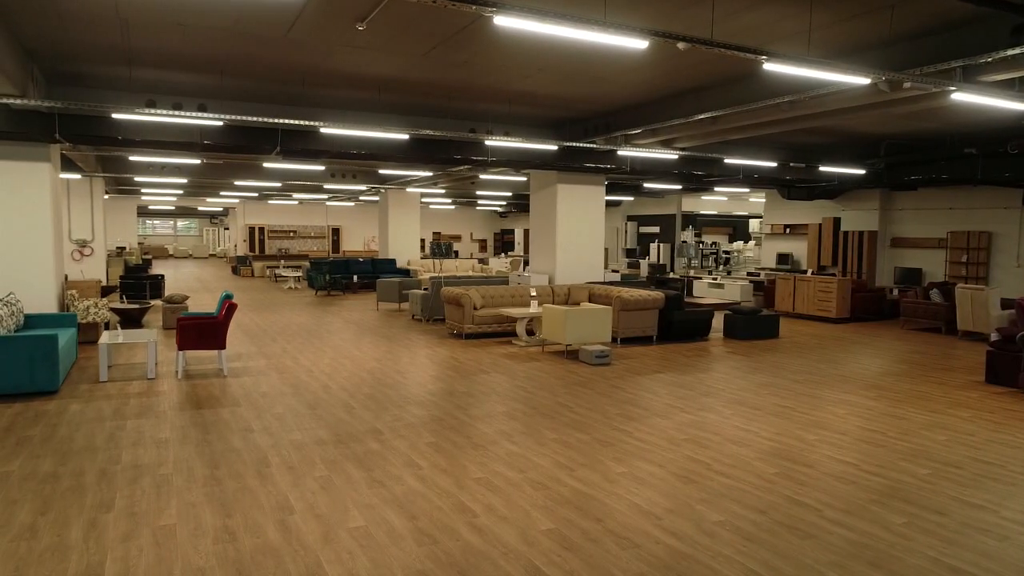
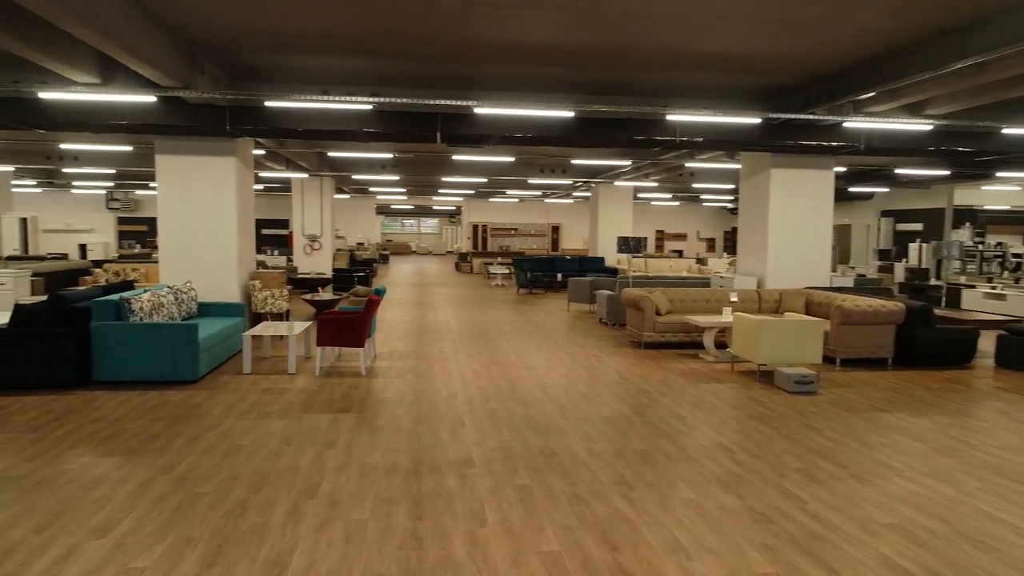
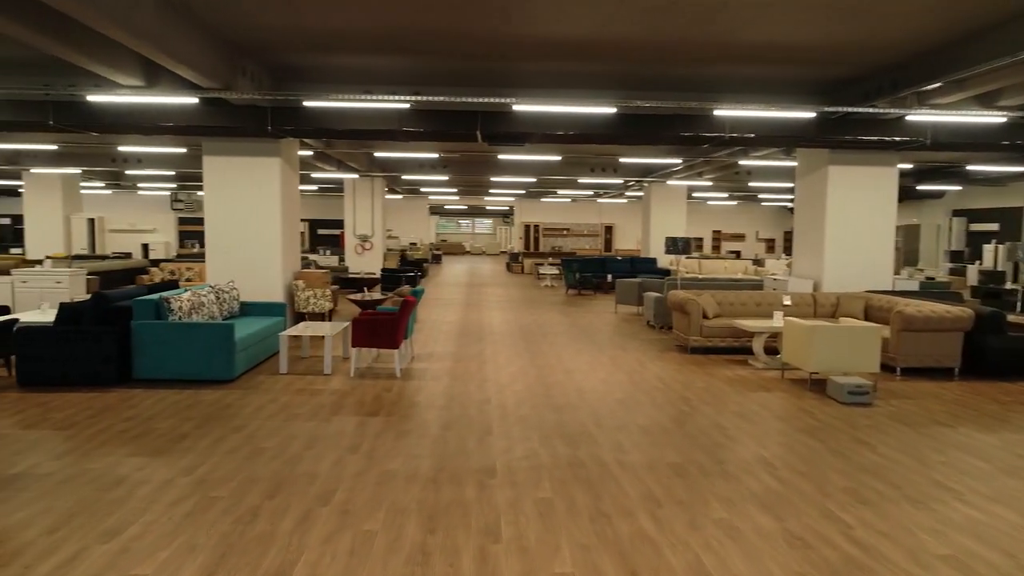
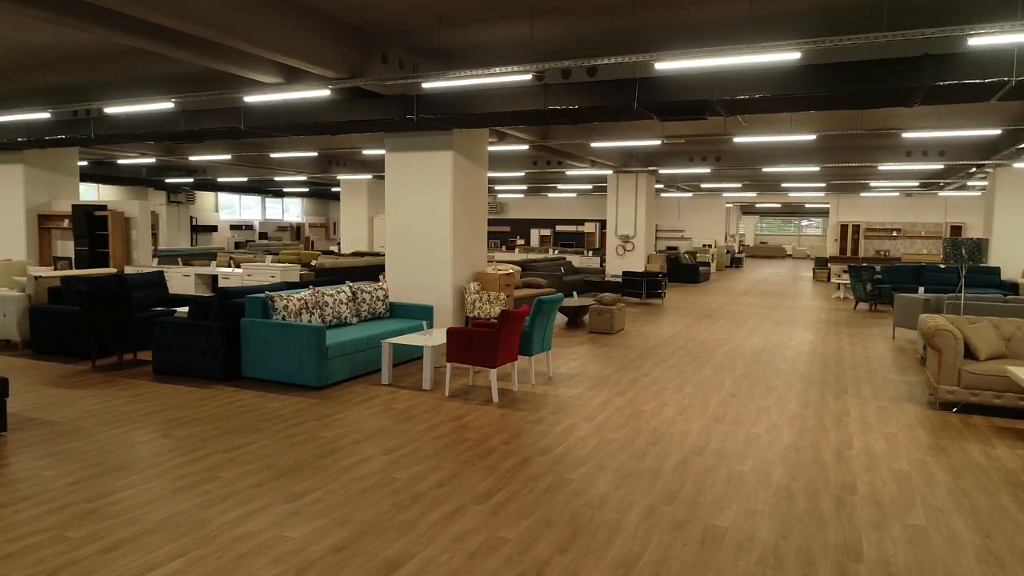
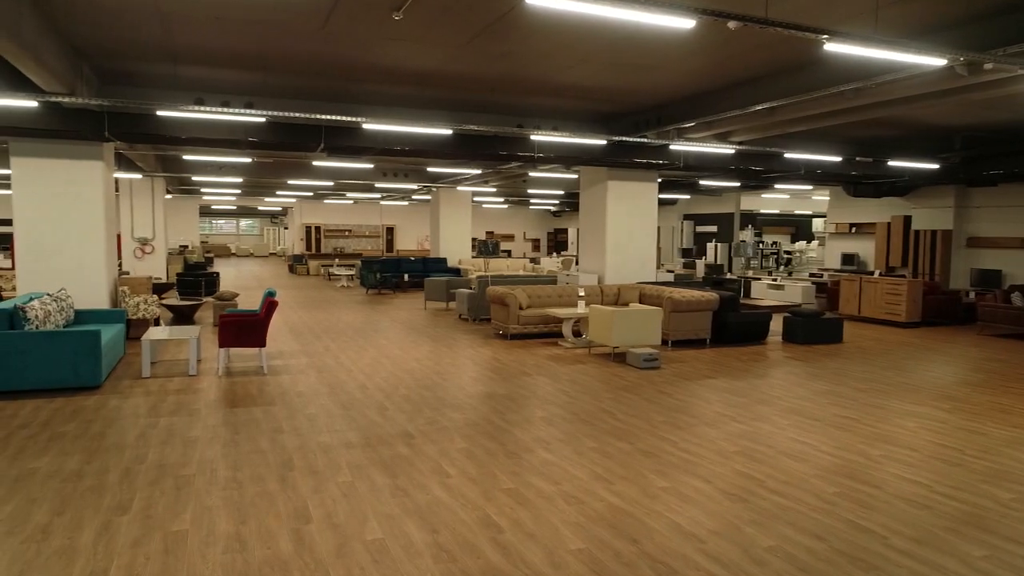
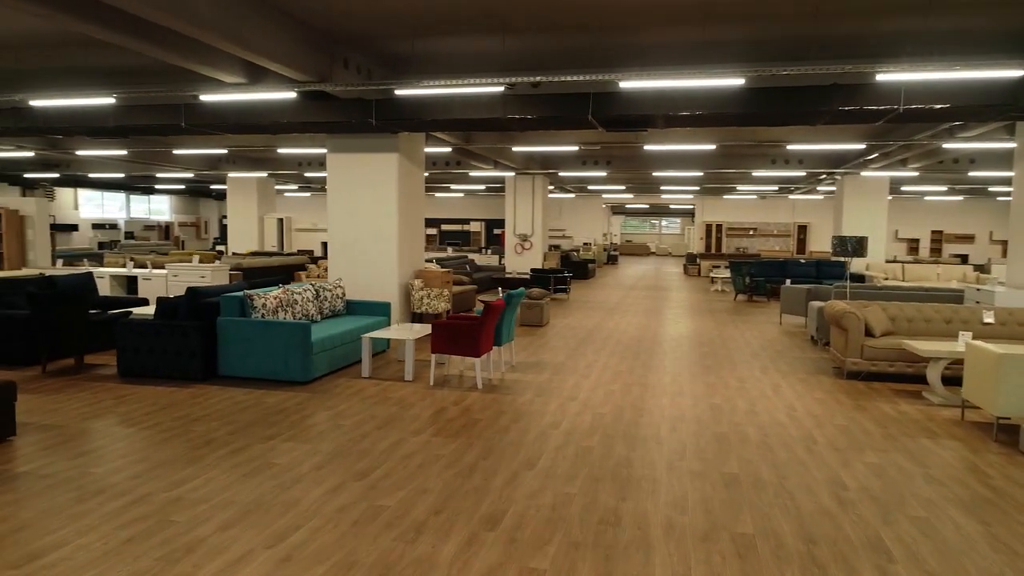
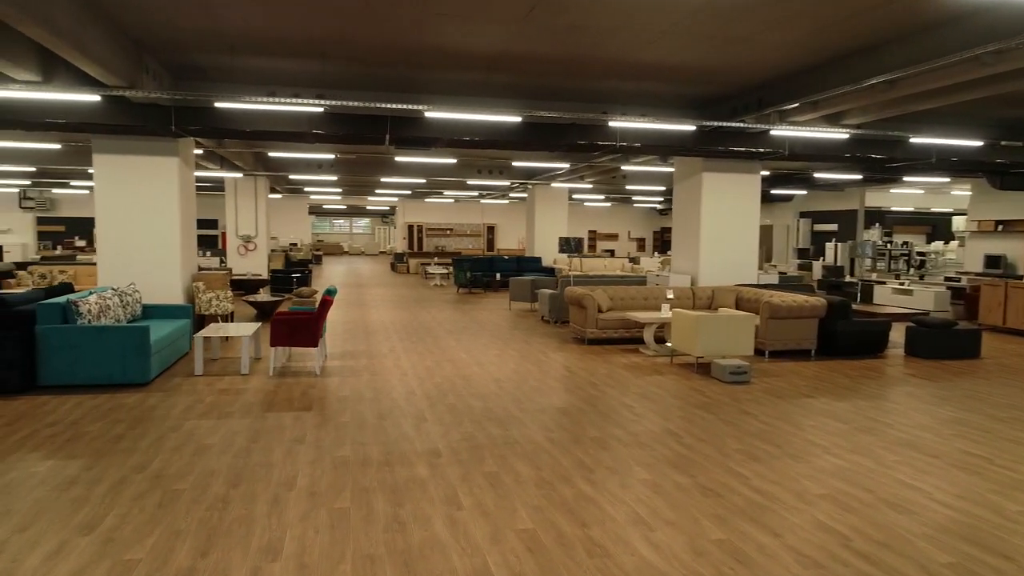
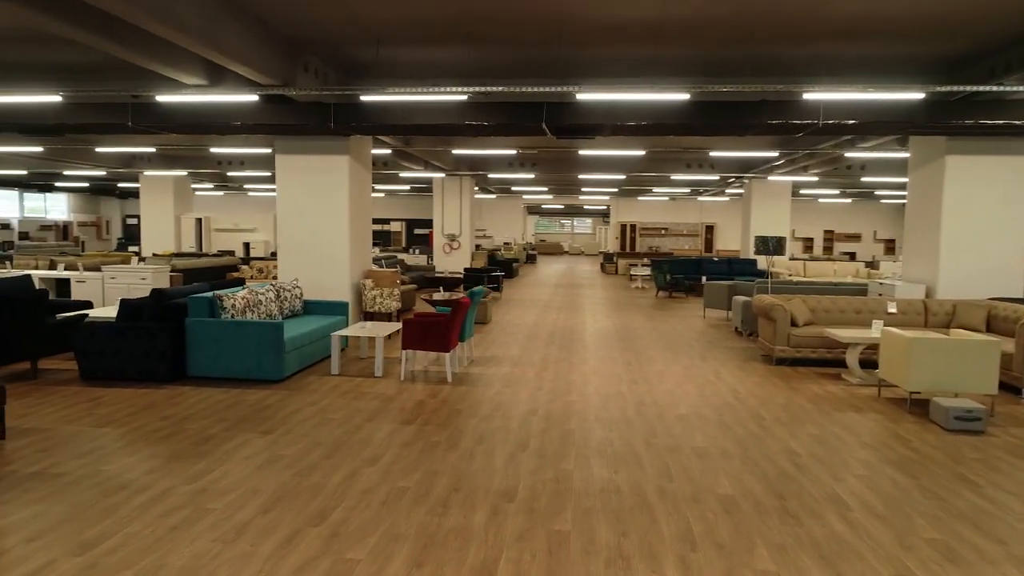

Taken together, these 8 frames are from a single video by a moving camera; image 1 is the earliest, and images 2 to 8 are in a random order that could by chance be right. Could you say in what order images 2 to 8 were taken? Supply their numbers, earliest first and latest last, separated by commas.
5, 7, 2, 3, 8, 6, 4
